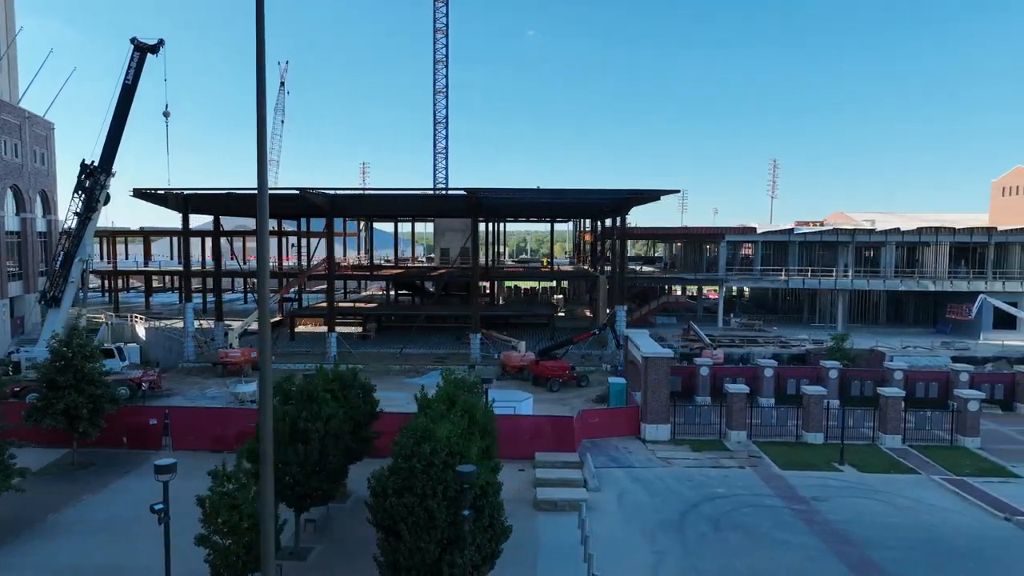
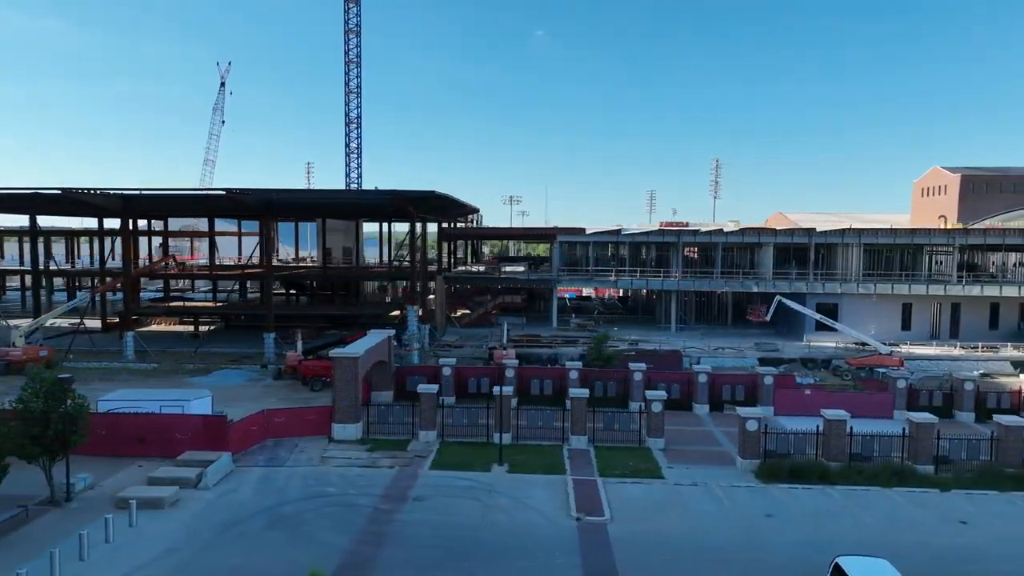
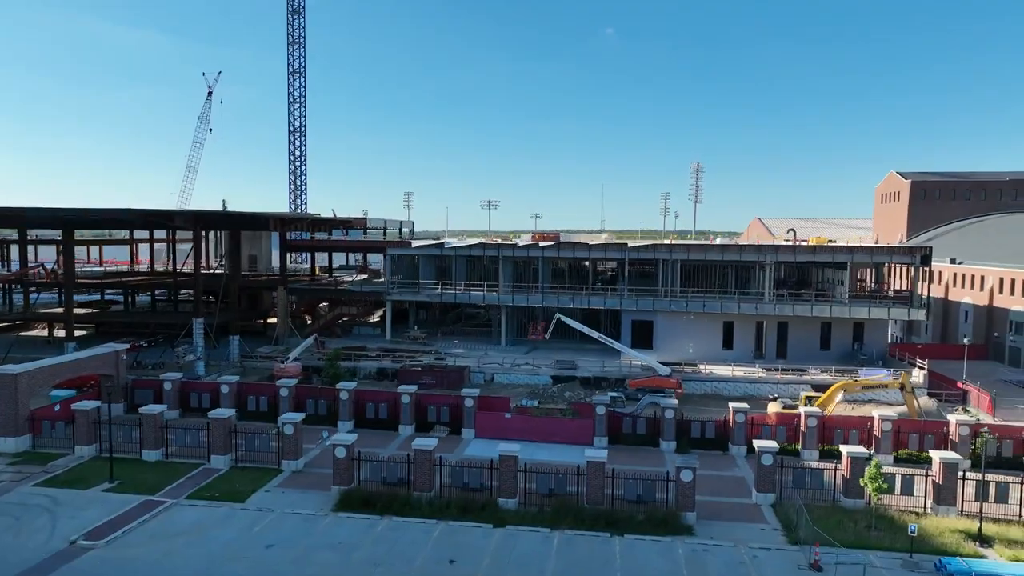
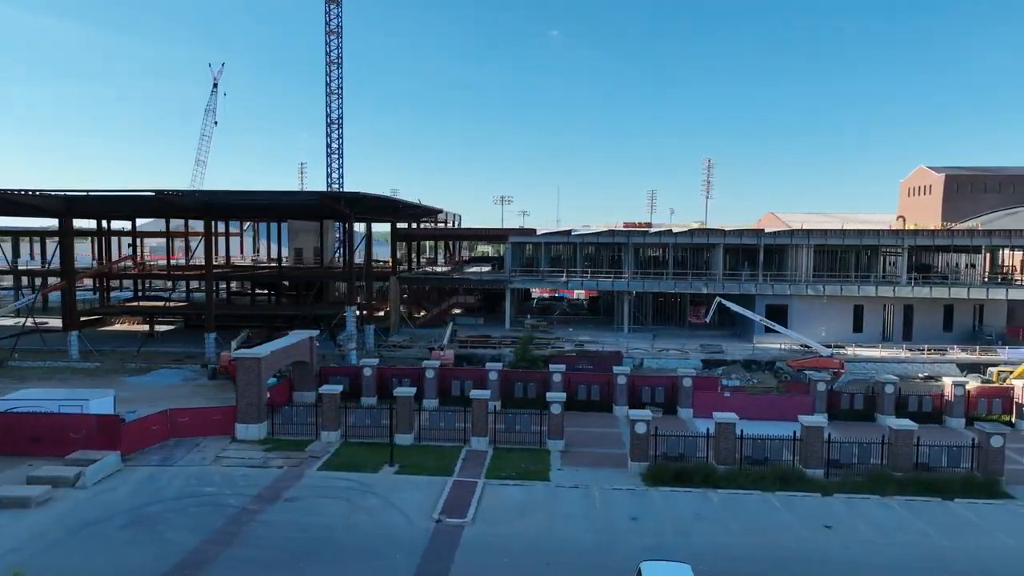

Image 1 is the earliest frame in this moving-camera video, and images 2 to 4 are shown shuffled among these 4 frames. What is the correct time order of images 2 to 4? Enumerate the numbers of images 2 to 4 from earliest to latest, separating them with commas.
2, 4, 3
